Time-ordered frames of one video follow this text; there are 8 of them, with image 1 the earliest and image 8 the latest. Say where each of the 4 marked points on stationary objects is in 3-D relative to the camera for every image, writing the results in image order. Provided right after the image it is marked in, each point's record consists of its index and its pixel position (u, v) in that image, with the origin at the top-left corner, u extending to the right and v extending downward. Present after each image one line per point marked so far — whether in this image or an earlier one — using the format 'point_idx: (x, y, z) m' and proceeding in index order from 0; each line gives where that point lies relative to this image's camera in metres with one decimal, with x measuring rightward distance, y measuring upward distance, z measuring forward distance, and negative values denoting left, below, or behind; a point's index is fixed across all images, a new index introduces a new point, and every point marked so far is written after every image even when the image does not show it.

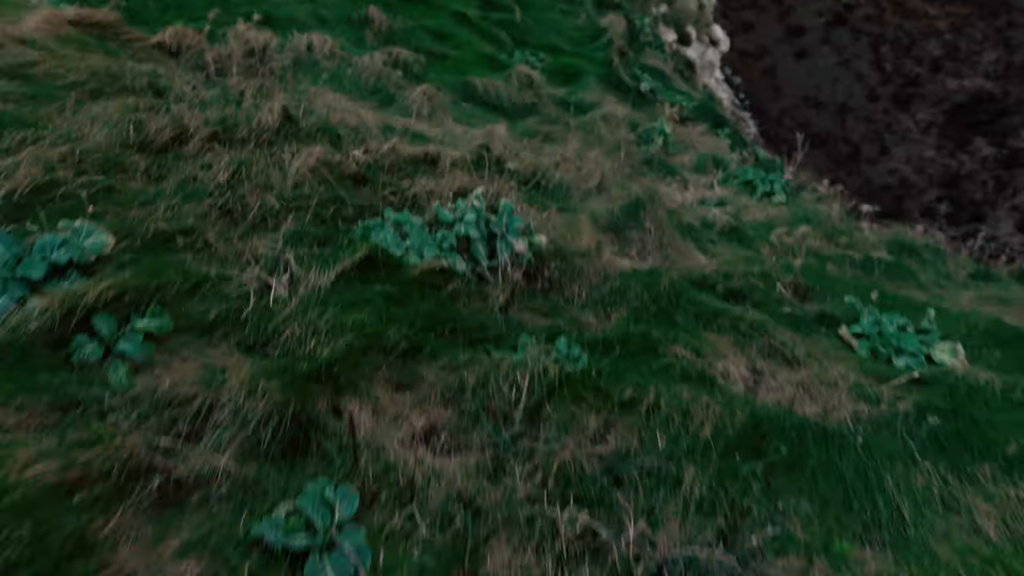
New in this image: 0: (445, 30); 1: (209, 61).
0: (-0.3, +1.0, +4.7) m
1: (-0.8, +0.6, +2.9) m
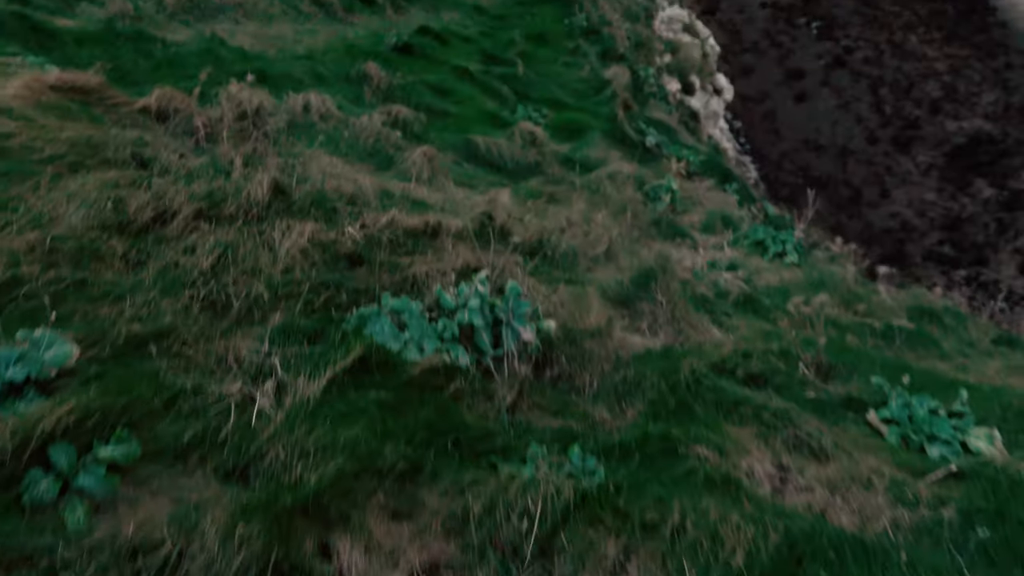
0: (-0.3, +0.8, +4.6) m
1: (-0.8, +0.4, +2.8) m
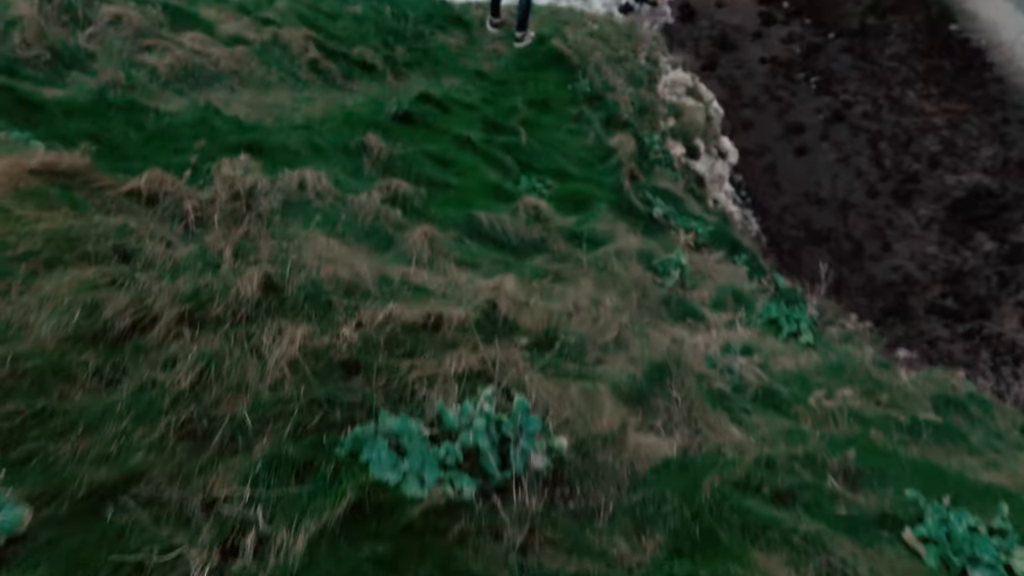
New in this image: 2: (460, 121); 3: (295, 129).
0: (-0.2, +0.5, +4.5) m
1: (-0.7, +0.2, +2.6) m
2: (-0.2, +0.7, +5.1) m
3: (-0.8, +0.6, +4.3) m
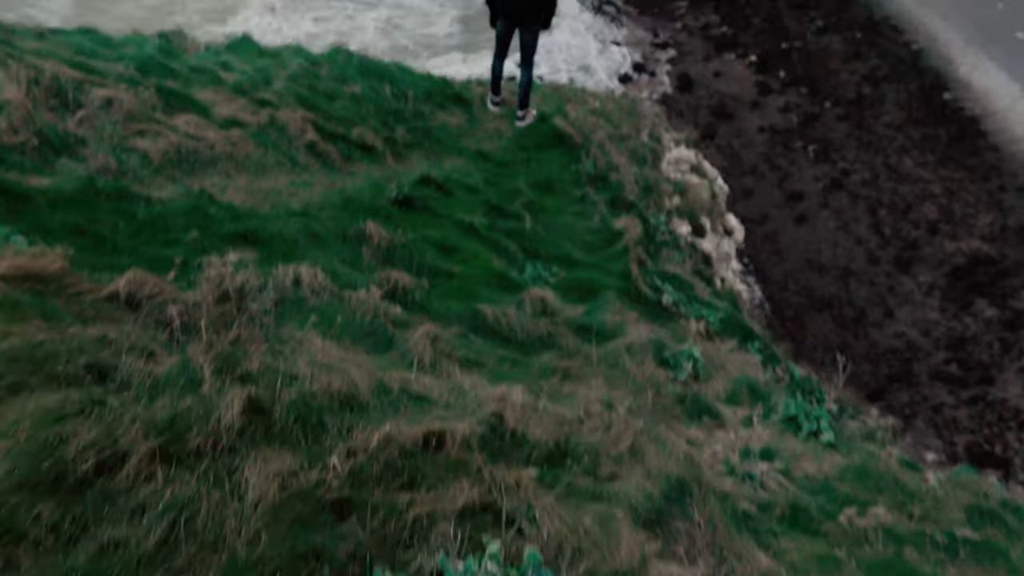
0: (-0.2, +0.2, +4.4) m
1: (-0.7, -0.1, +2.5) m
2: (-0.2, +0.4, +4.9) m
3: (-0.8, +0.3, +4.2) m
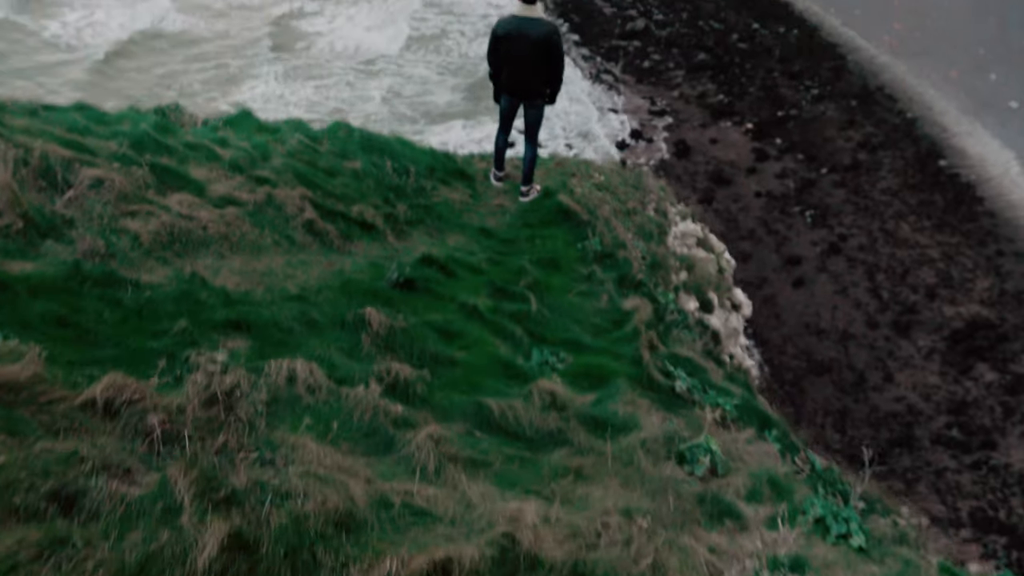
0: (-0.2, -0.1, +4.2) m
1: (-0.7, -0.3, +2.3) m
2: (-0.2, 0.0, +4.7) m
3: (-0.8, 0.0, +4.0) m
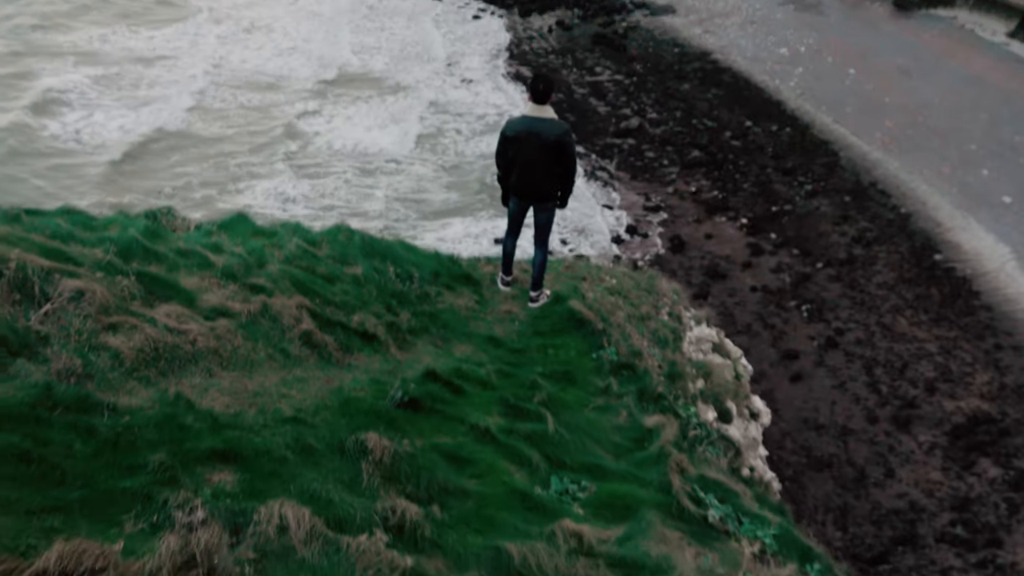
0: (-0.2, -0.5, +3.8) m
1: (-0.6, -0.5, +1.9) m
2: (-0.1, -0.4, +4.4) m
3: (-0.7, -0.4, +3.6) m
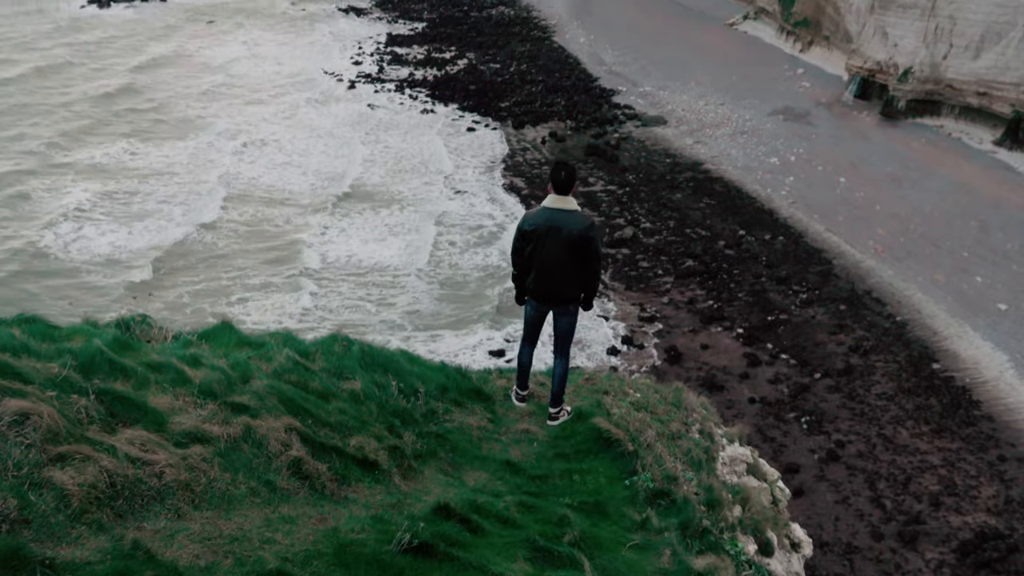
0: (-0.1, -0.9, +3.1) m
1: (-0.5, -0.7, +1.2) m
2: (-0.1, -0.8, +3.7) m
3: (-0.6, -0.7, +2.9) m
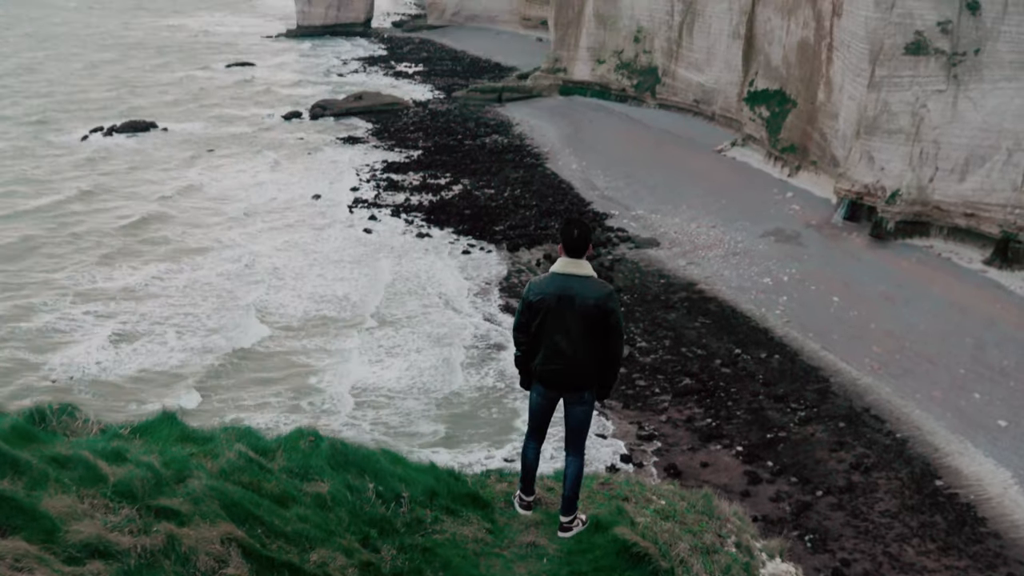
0: (0.0, -0.9, +2.1) m
1: (-0.5, -0.5, +0.2) m
2: (0.0, -1.0, +2.7) m
3: (-0.6, -0.8, +1.9) m
